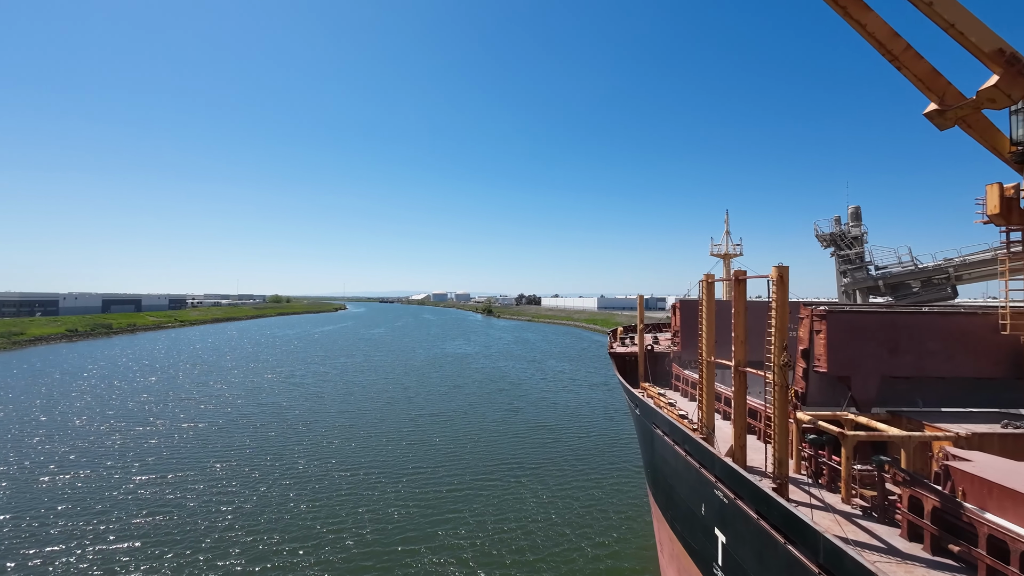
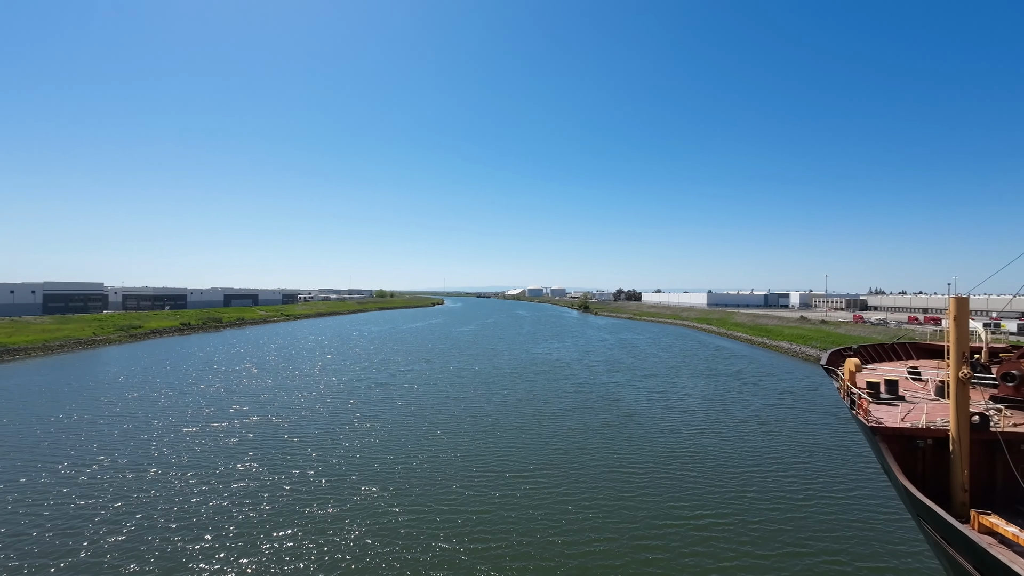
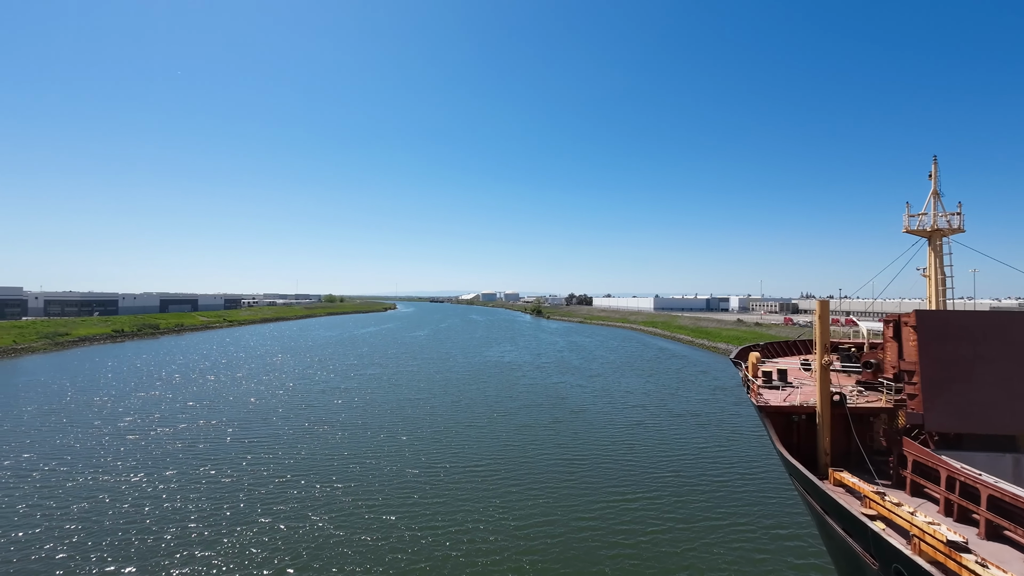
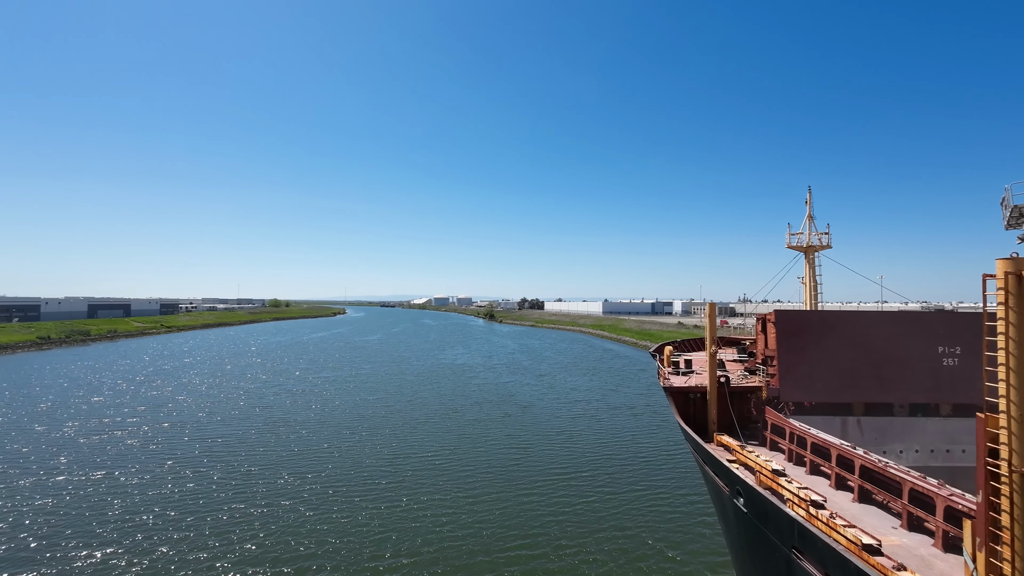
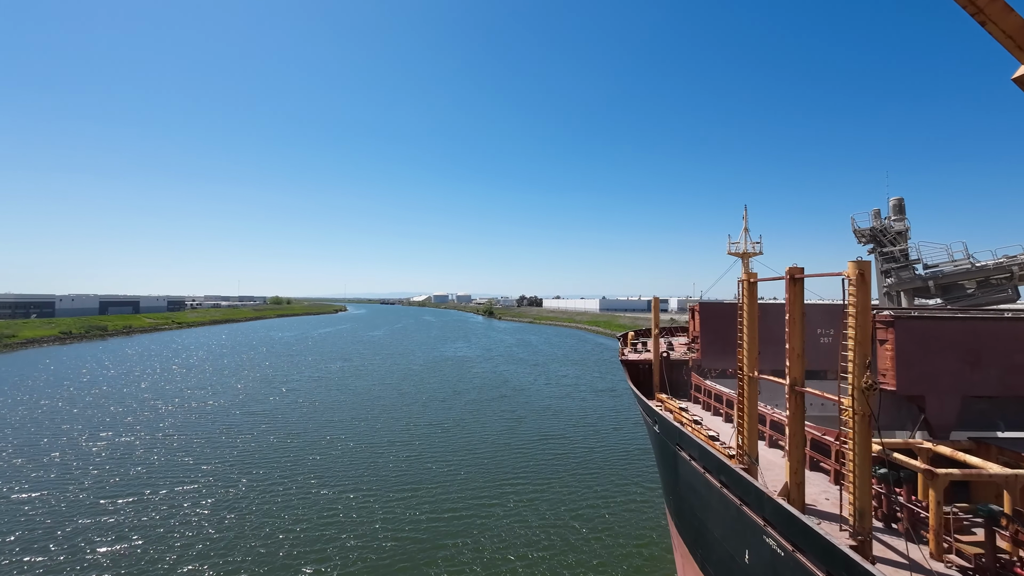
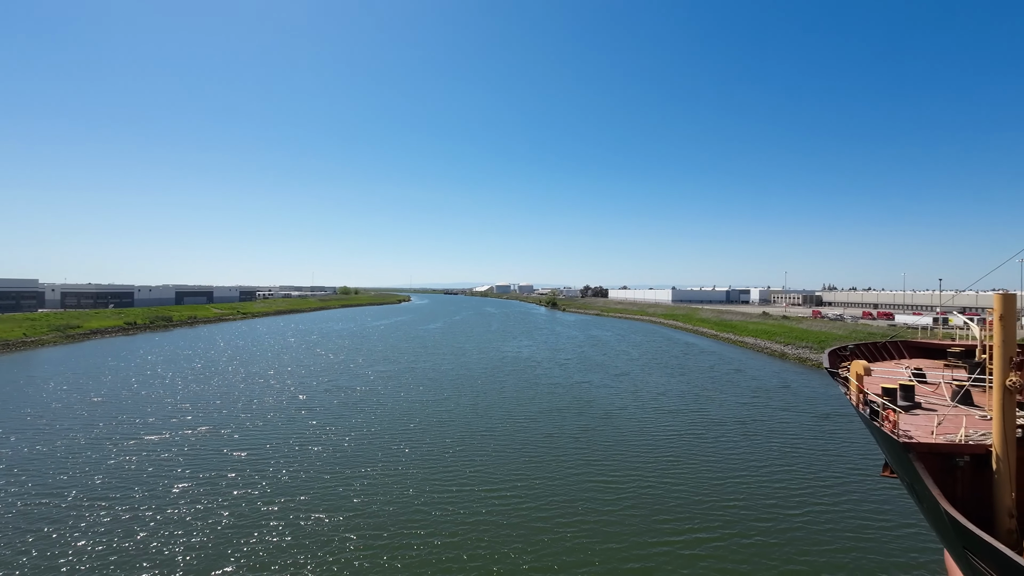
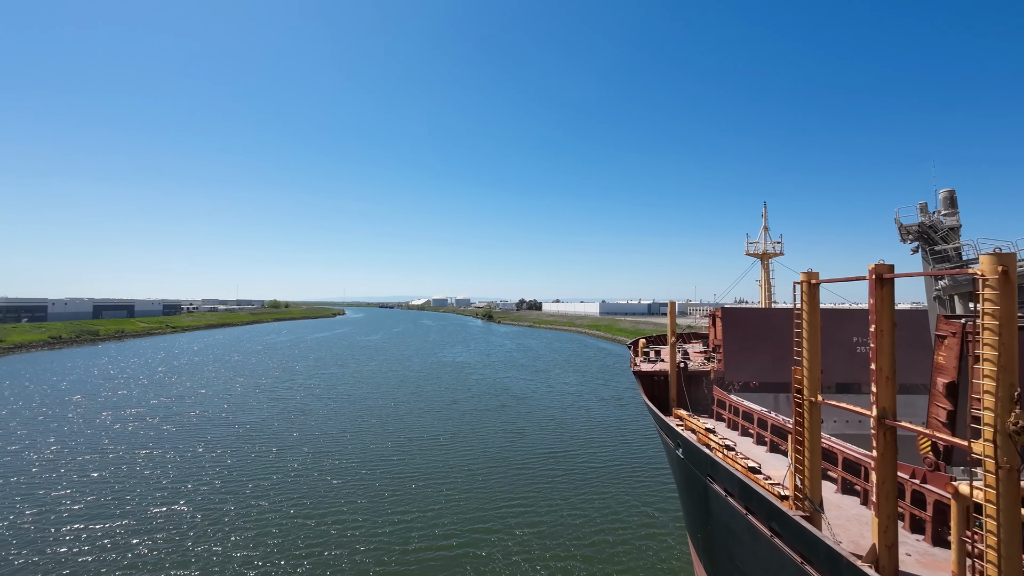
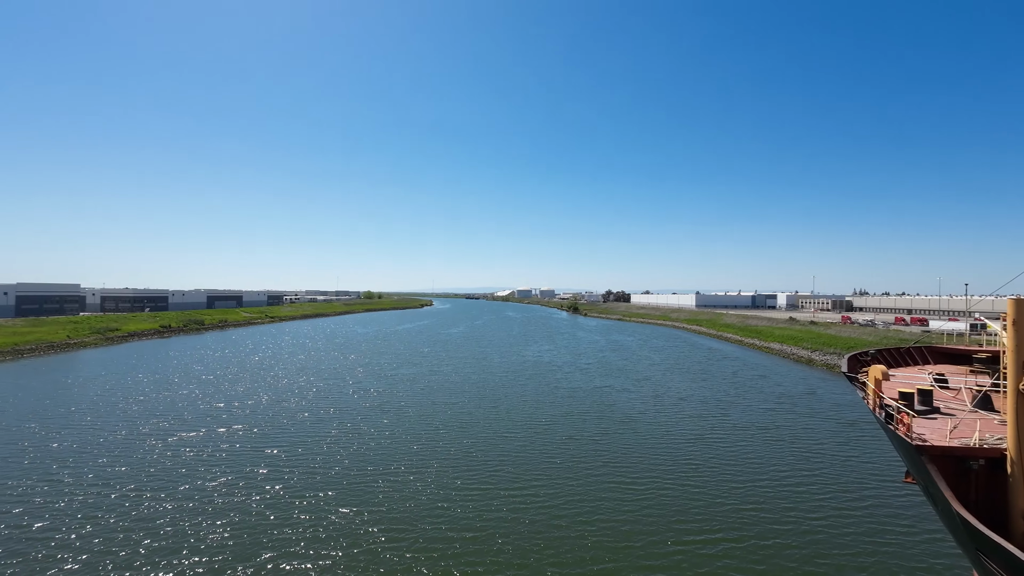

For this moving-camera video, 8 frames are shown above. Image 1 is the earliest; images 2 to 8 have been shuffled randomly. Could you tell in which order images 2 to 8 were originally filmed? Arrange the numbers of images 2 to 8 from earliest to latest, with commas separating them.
5, 7, 4, 3, 2, 8, 6
